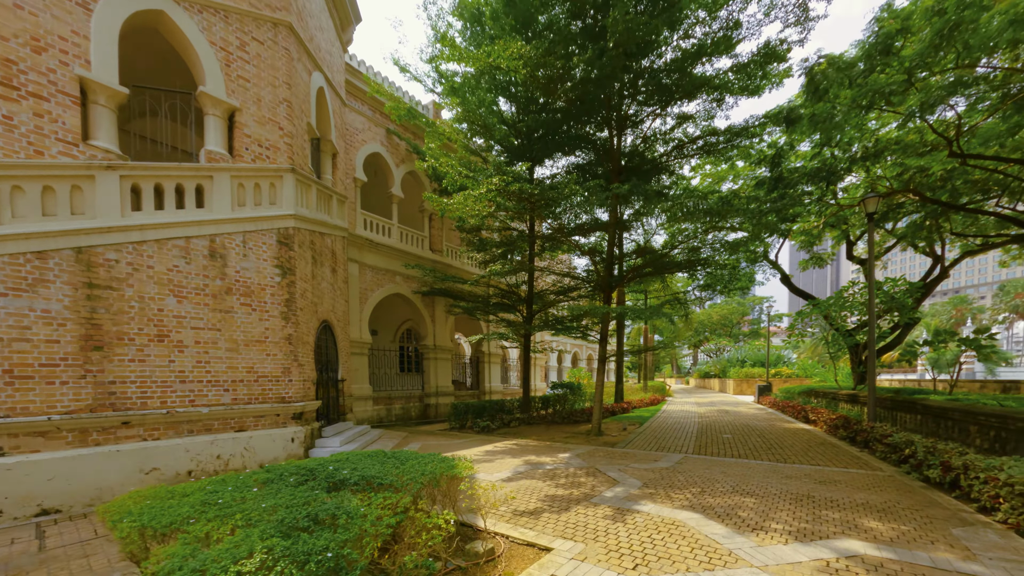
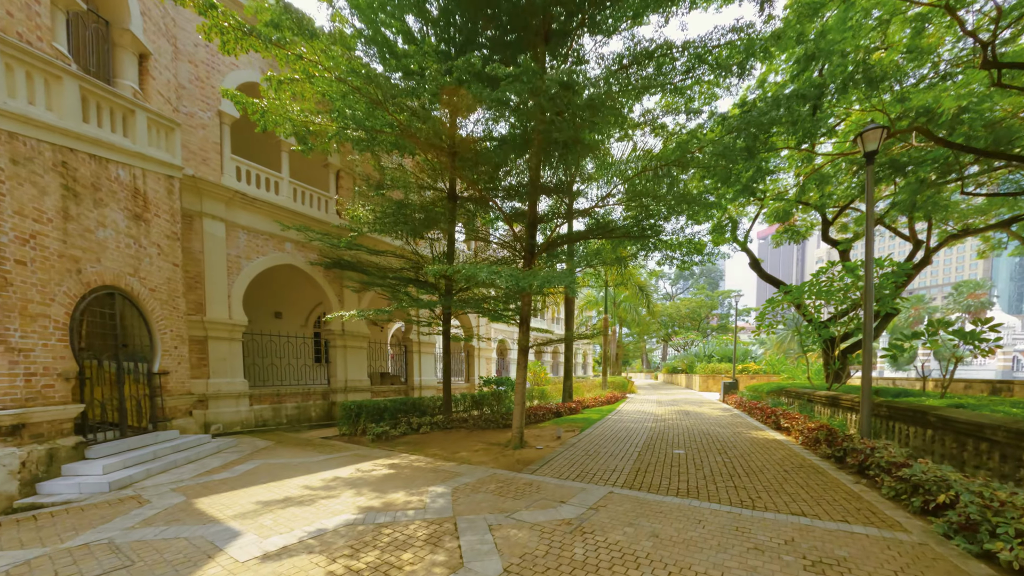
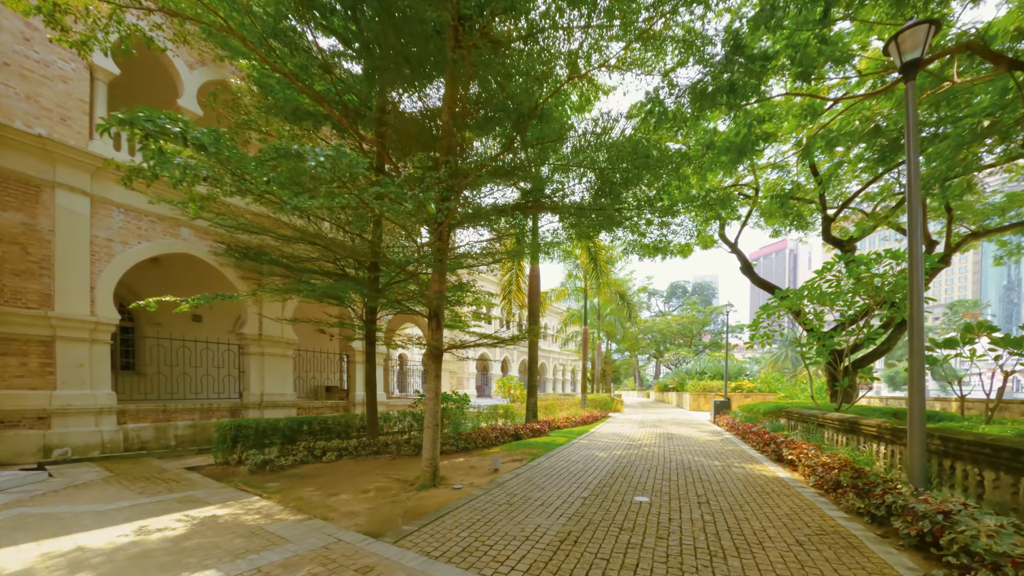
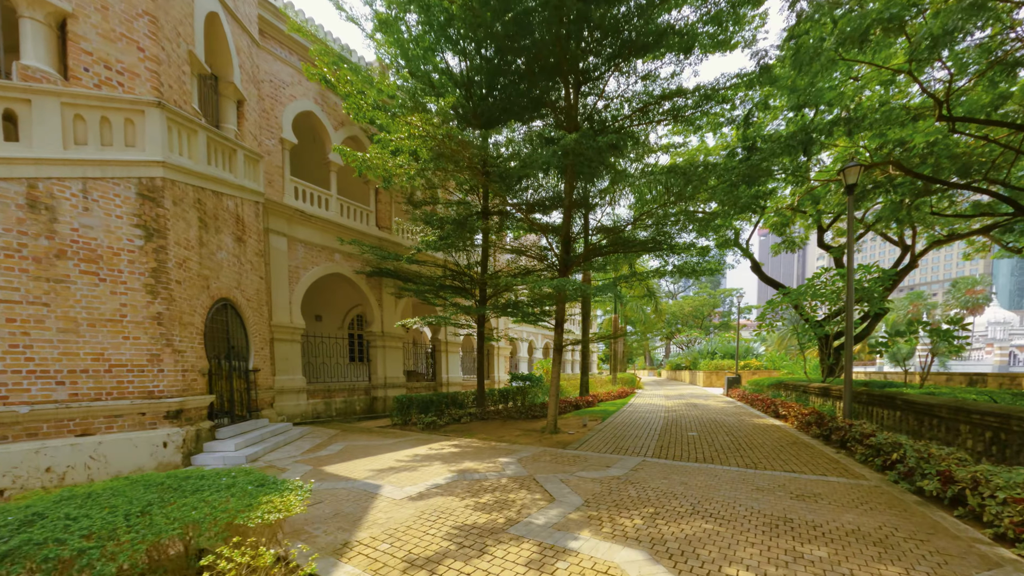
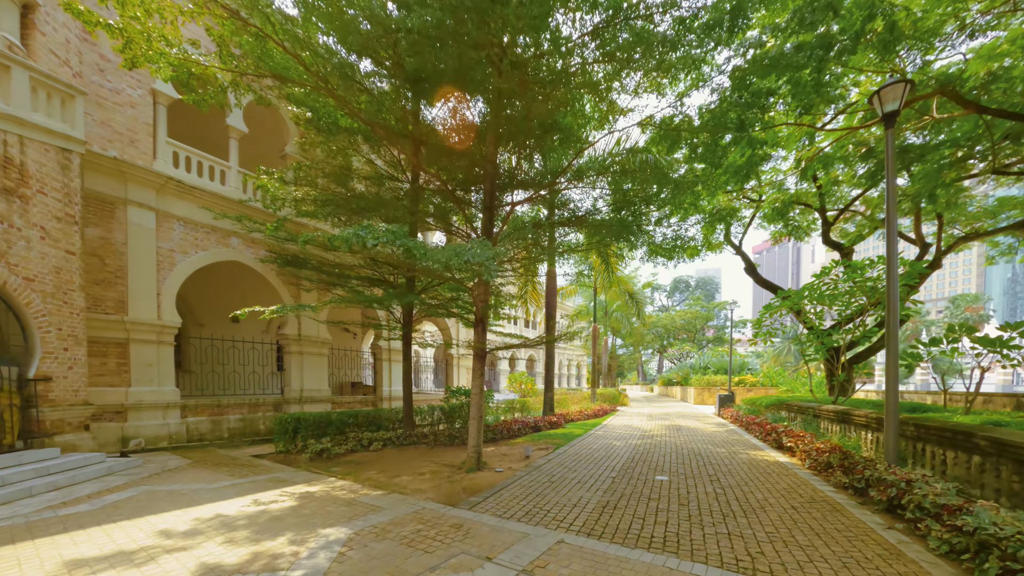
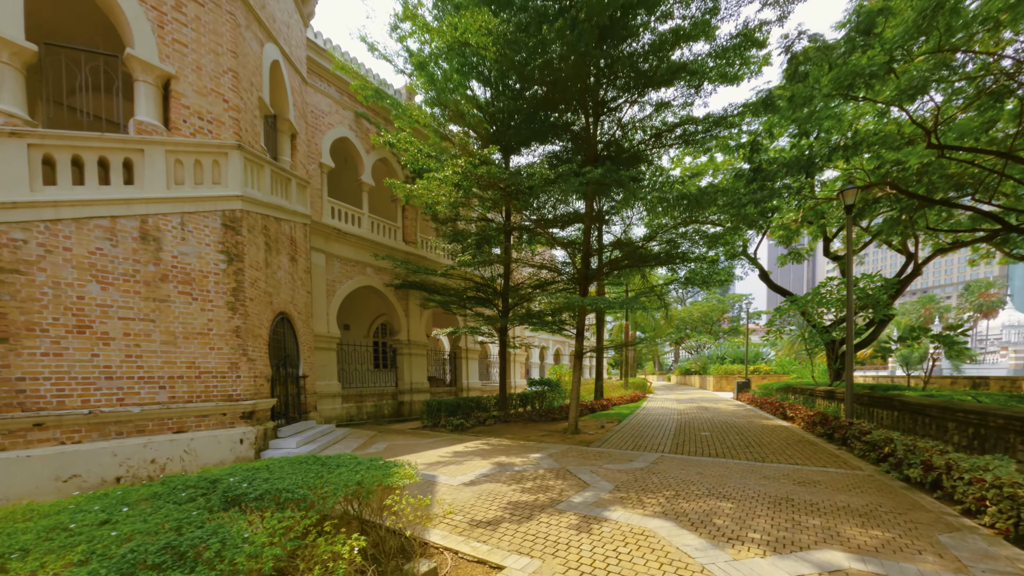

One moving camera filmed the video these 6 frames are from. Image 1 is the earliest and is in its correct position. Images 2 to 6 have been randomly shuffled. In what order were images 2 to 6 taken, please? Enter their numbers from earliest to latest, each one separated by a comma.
6, 4, 2, 5, 3
